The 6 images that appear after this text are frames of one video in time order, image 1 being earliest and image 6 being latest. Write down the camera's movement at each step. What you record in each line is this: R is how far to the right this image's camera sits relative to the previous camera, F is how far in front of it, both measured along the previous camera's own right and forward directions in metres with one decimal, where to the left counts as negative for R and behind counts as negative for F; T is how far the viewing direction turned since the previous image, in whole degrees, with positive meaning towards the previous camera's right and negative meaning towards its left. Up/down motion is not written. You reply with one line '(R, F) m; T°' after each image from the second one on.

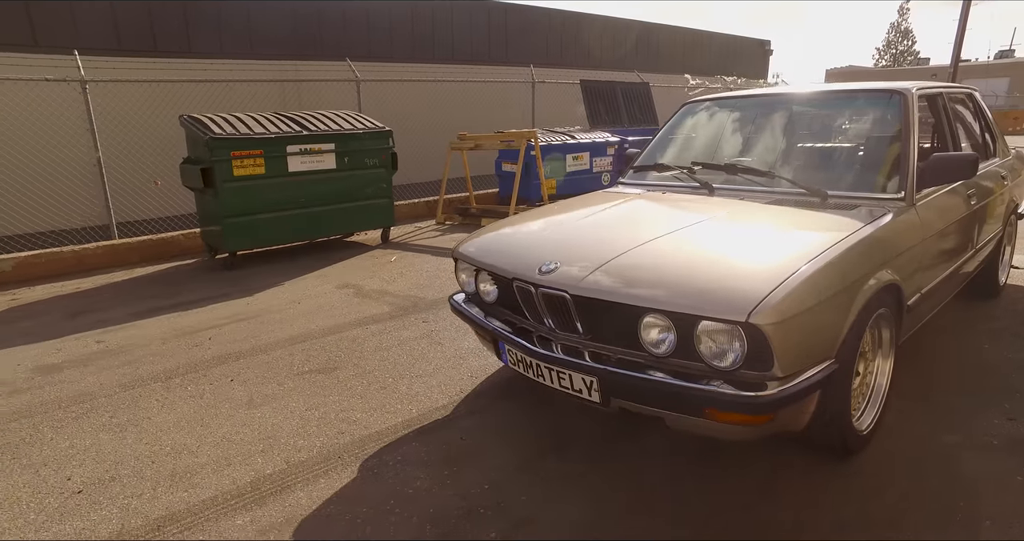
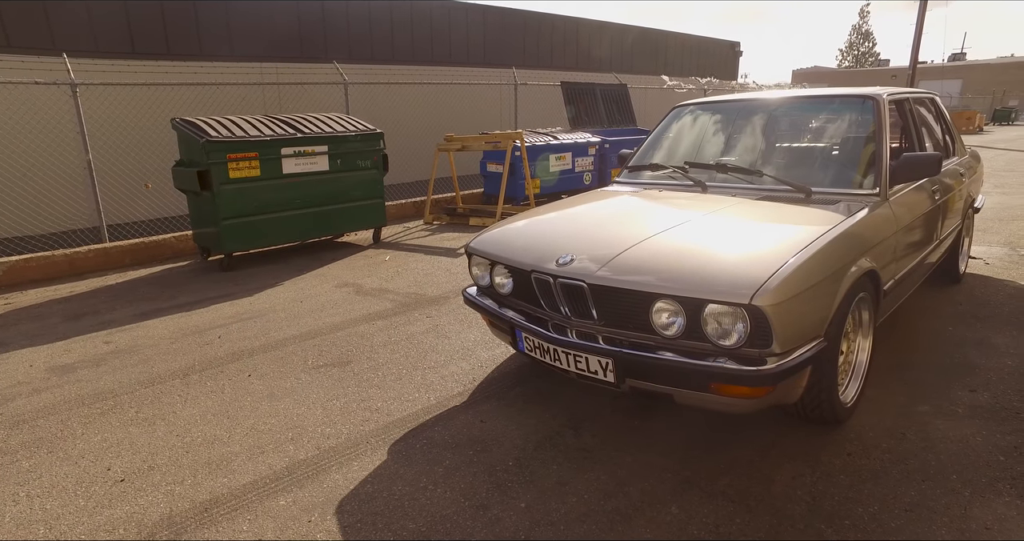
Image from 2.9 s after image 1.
(-0.2, -0.2) m; +2°
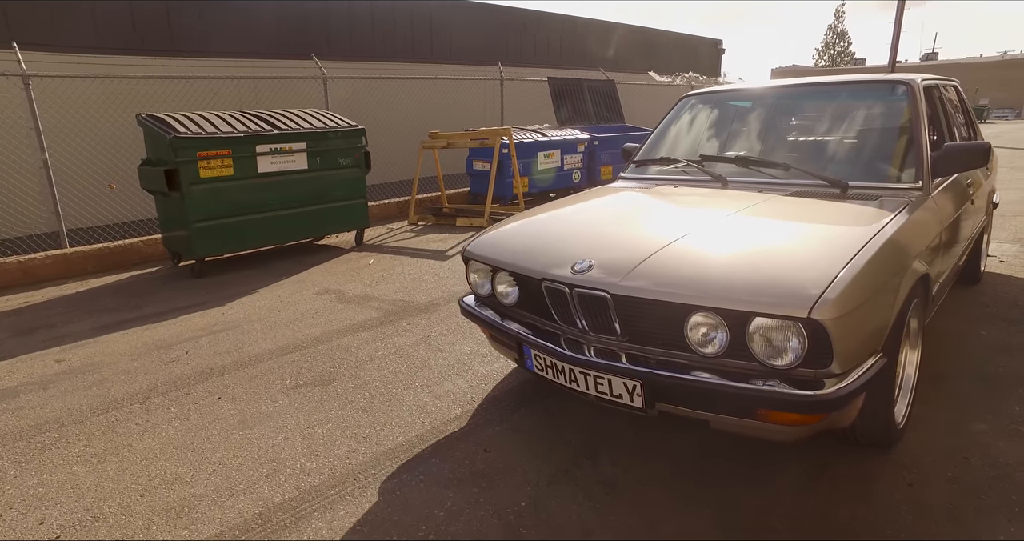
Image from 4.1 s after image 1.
(-0.1, +0.4) m; +2°
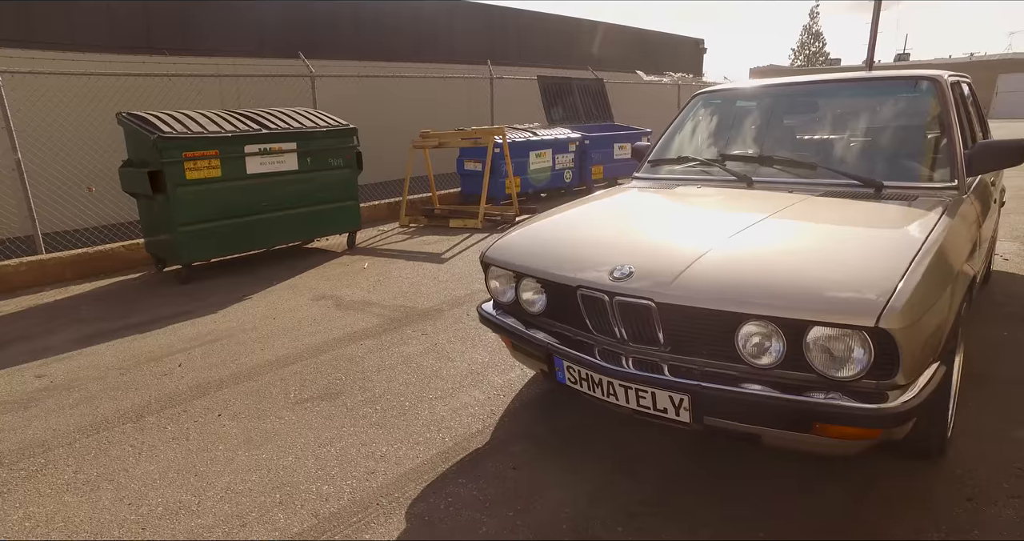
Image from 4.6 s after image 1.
(-0.2, +0.2) m; +2°
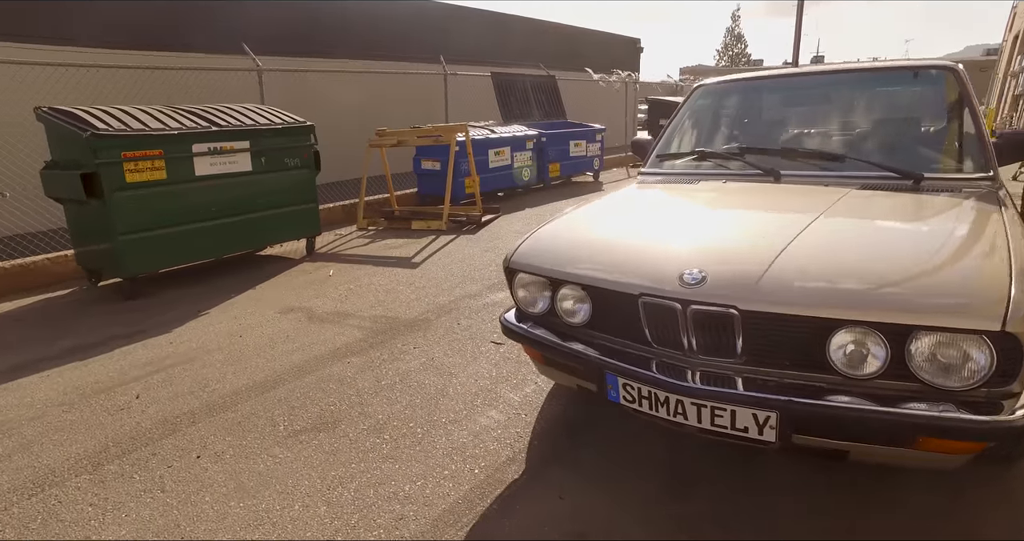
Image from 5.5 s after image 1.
(-0.4, +0.3) m; +6°
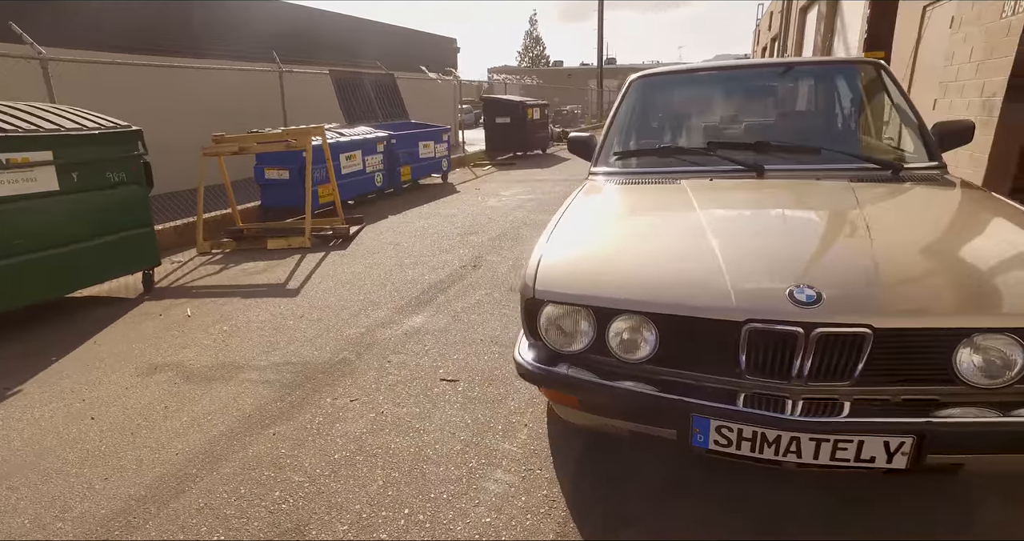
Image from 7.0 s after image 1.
(-0.6, +0.6) m; +17°
